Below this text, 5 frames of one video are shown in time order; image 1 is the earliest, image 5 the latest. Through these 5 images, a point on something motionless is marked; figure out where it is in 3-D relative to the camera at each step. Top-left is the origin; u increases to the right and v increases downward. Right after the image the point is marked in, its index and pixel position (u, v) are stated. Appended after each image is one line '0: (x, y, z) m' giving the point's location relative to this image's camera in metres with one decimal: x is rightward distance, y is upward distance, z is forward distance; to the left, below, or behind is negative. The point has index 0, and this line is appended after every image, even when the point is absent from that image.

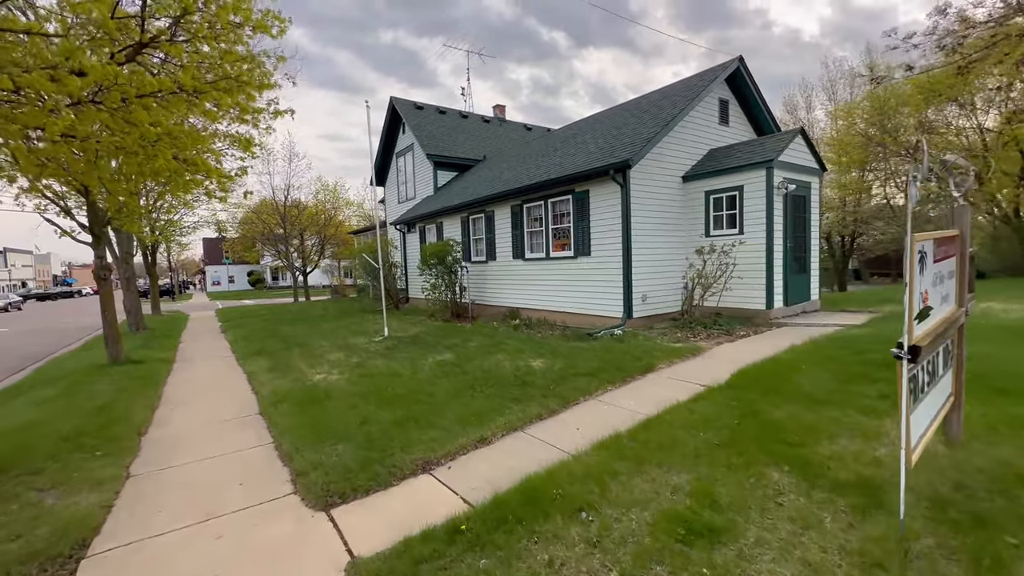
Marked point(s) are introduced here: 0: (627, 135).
0: (+2.5, +3.3, +9.8) m
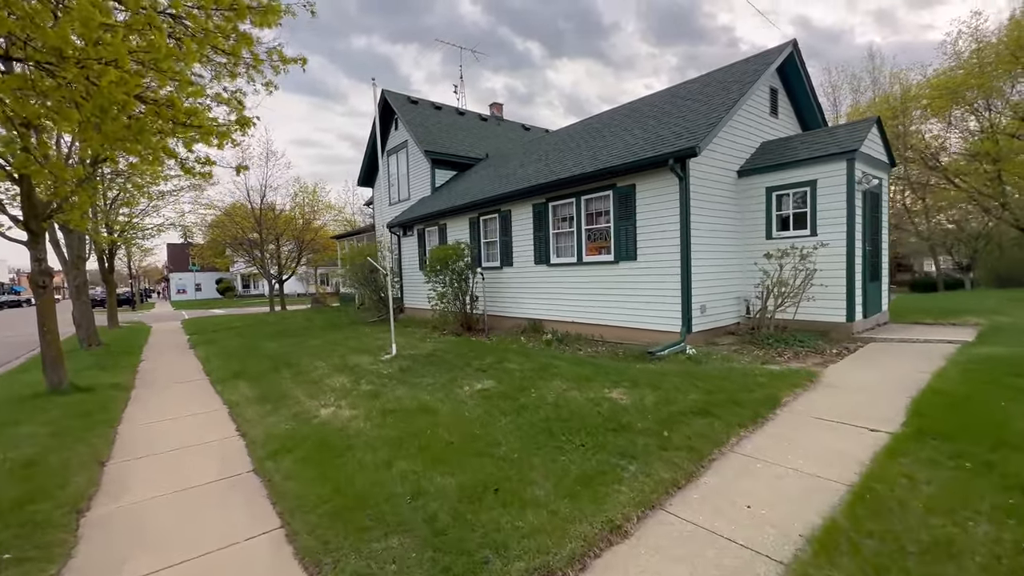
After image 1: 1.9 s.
0: (+3.2, +3.1, +8.6) m
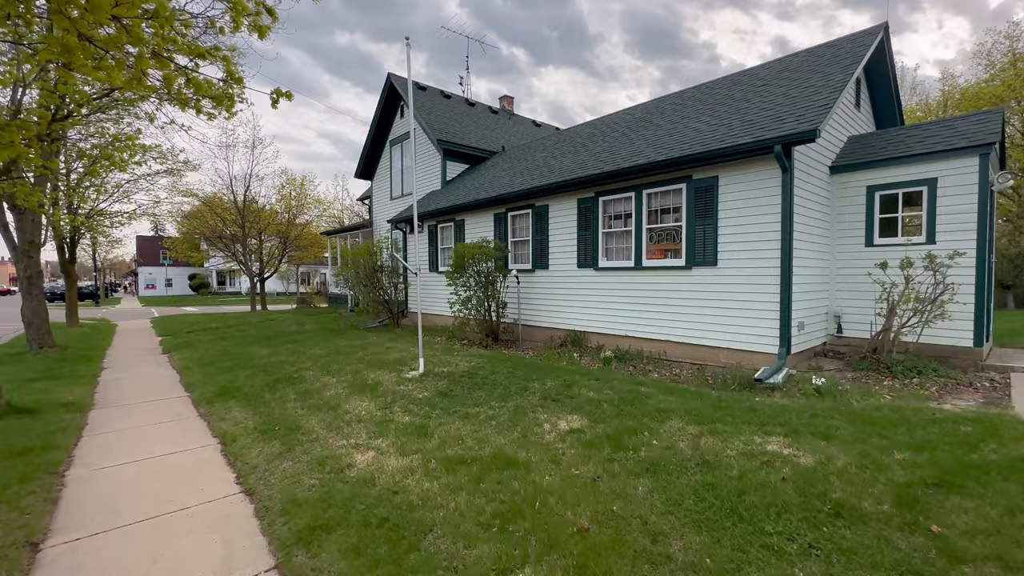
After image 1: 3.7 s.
0: (+4.1, +2.9, +7.3) m
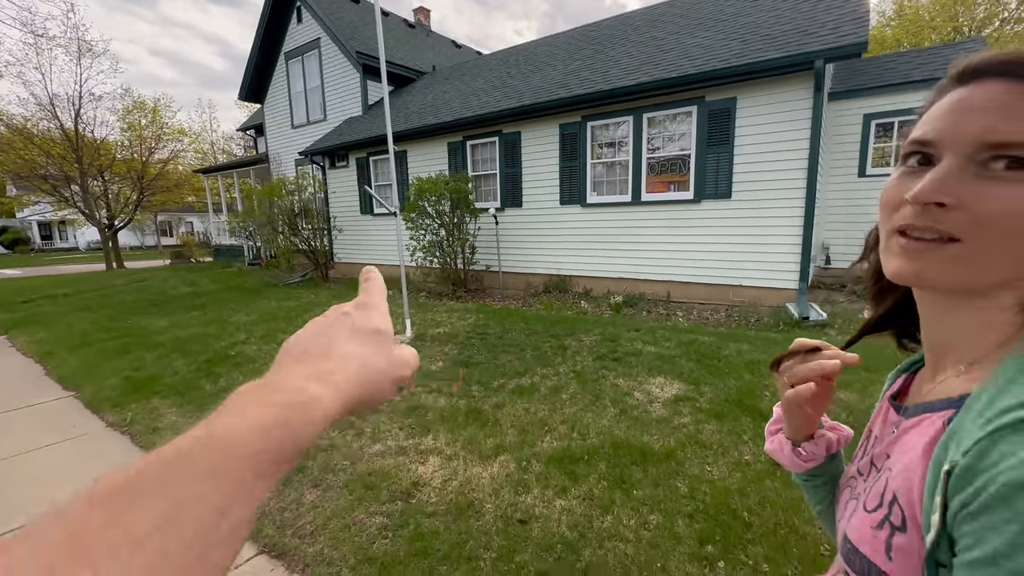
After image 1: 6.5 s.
0: (+4.0, +4.0, +6.7) m
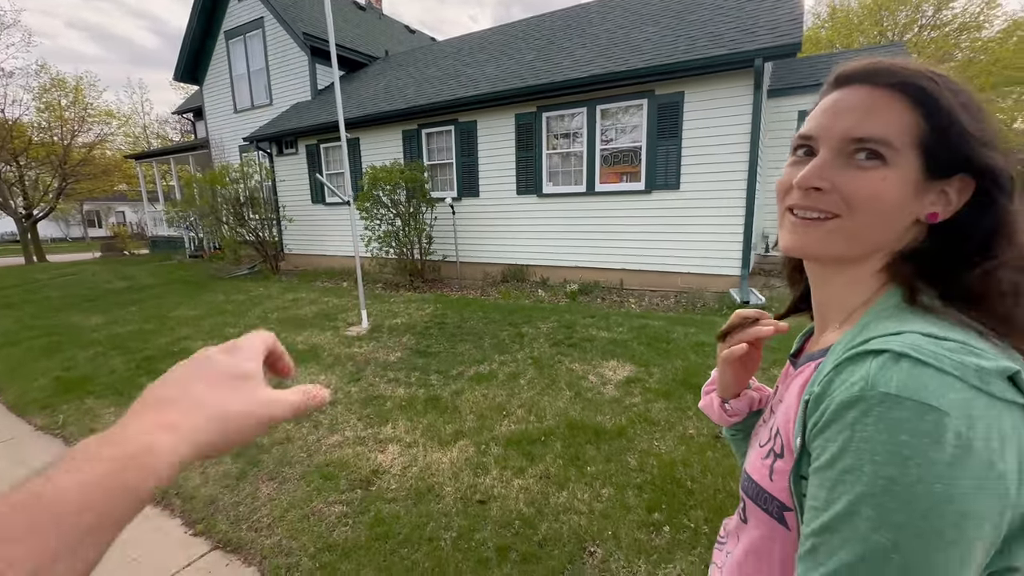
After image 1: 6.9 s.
0: (+3.3, +4.2, +7.0) m
